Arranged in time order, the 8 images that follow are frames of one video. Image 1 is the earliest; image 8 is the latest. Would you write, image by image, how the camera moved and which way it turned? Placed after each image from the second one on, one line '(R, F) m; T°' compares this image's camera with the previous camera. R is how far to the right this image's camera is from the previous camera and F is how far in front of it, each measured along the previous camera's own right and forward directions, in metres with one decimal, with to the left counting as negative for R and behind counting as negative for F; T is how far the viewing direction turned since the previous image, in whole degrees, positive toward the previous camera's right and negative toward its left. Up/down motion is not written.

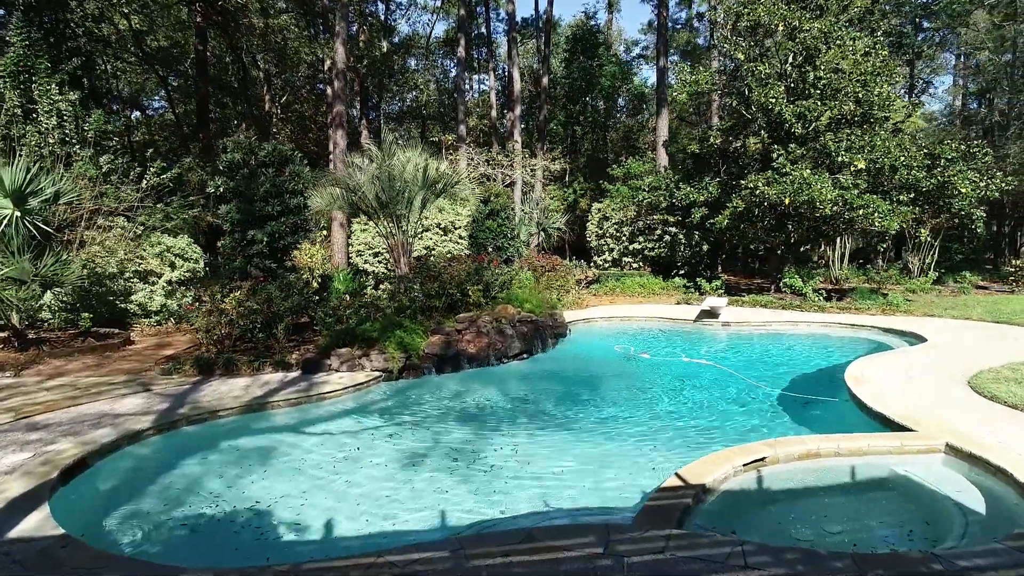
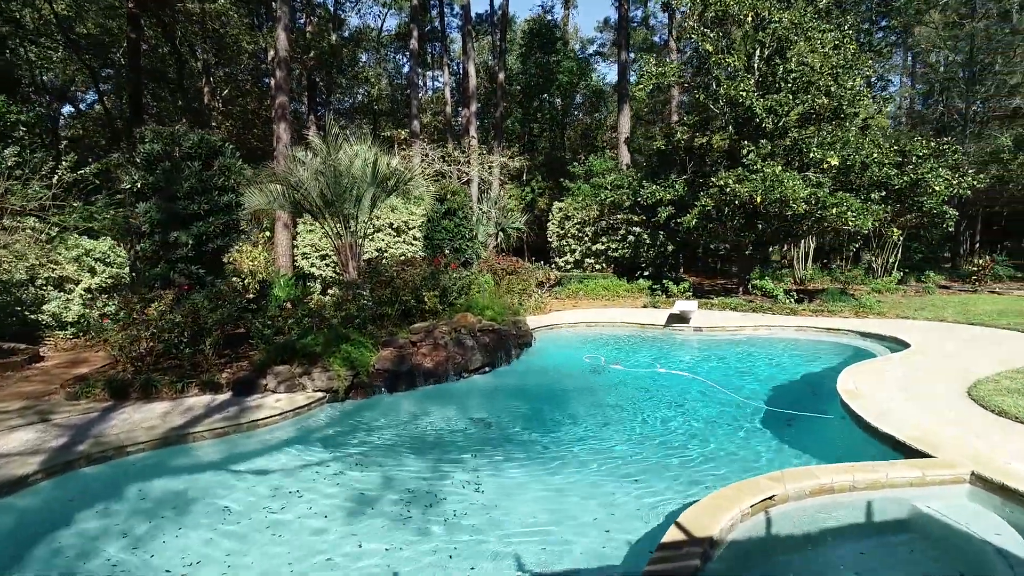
(-0.1, +0.8) m; +4°
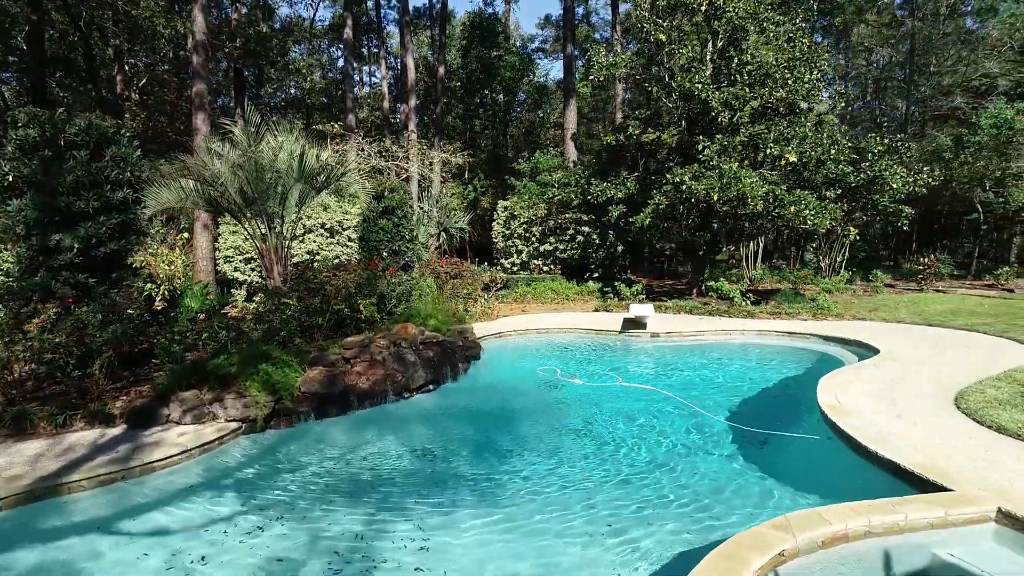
(-0.1, +0.9) m; +5°
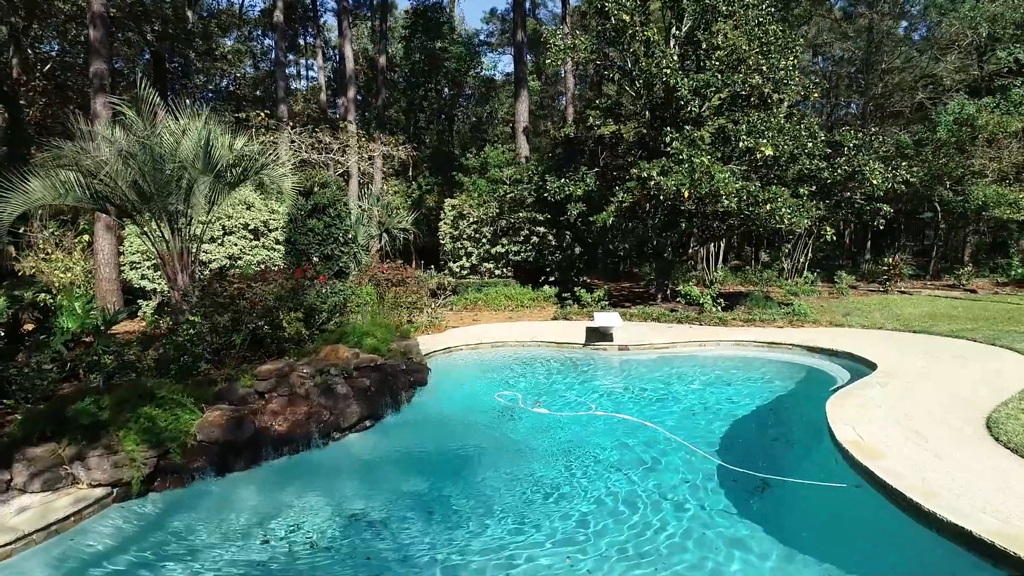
(-0.1, +1.2) m; +4°
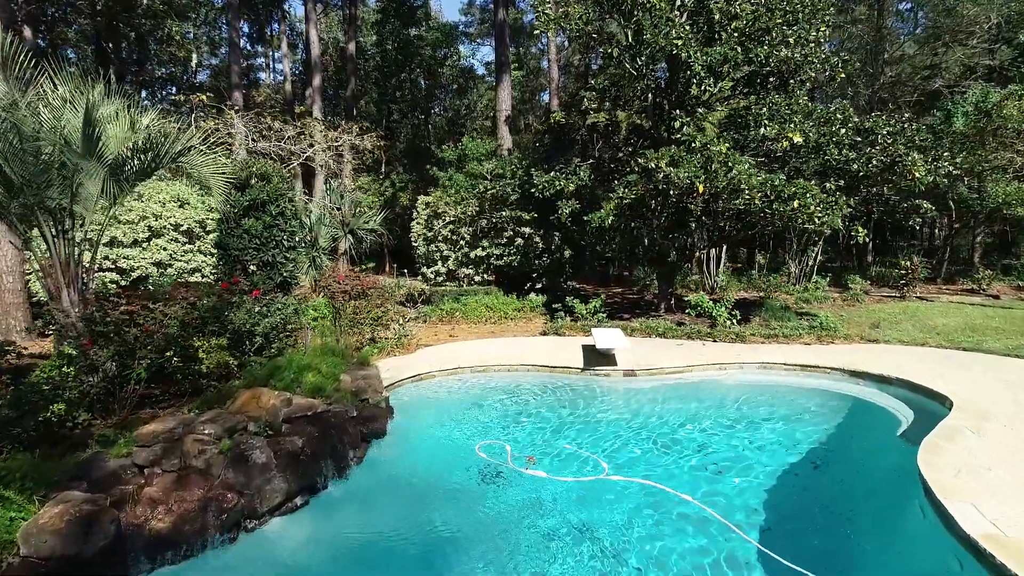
(0.0, +1.6) m; +2°
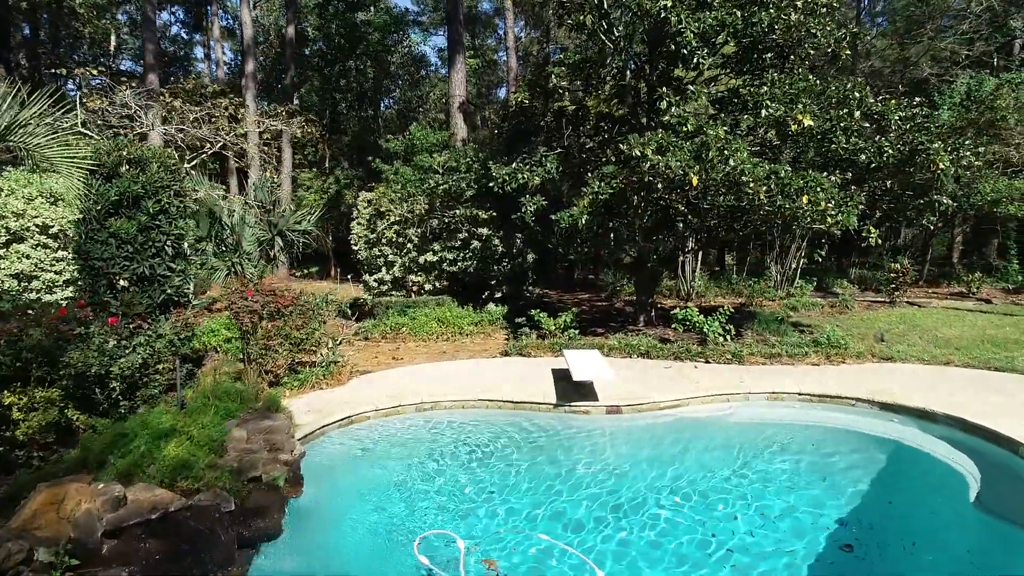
(0.0, +1.6) m; +3°
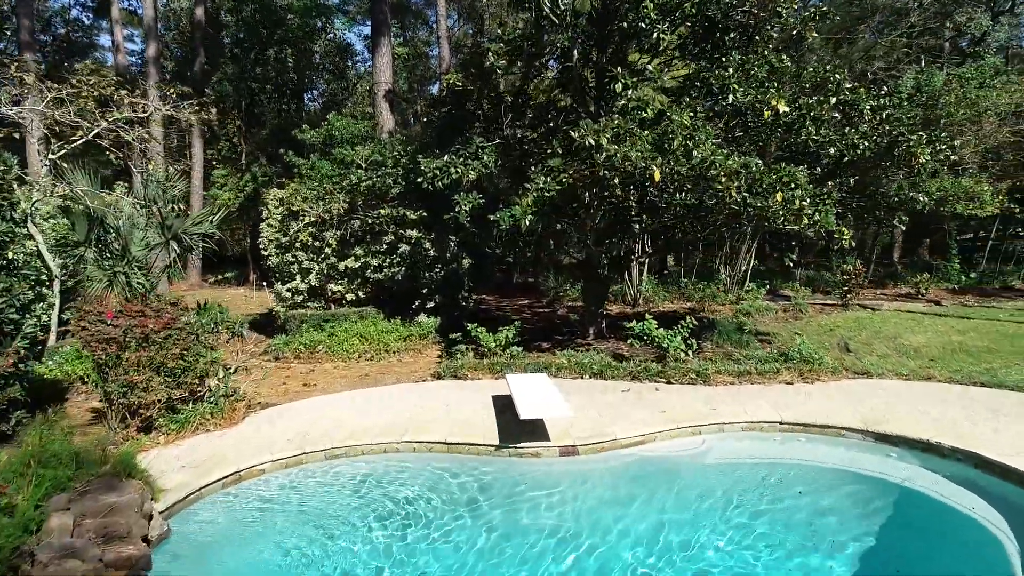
(0.0, +1.1) m; +5°
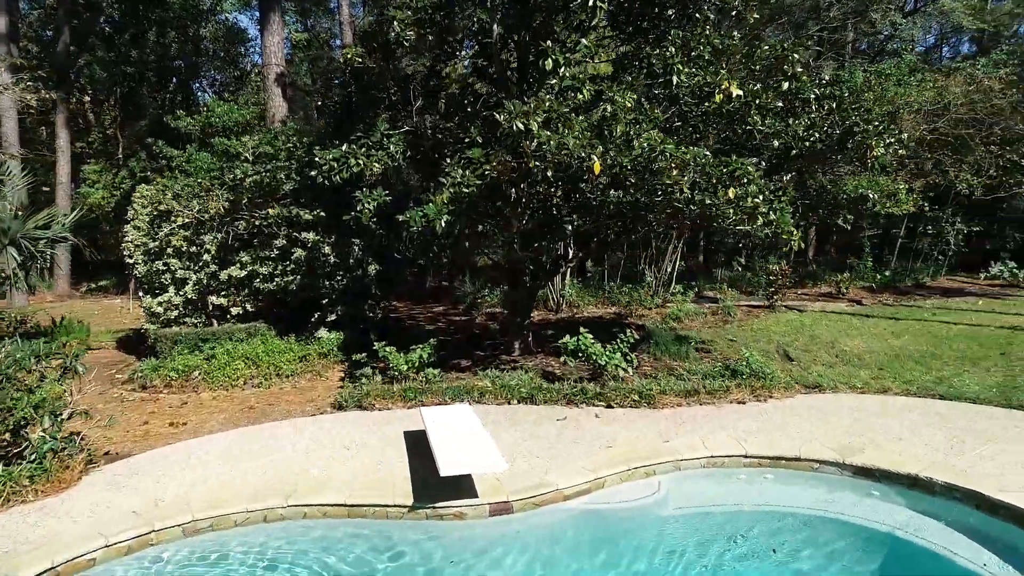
(0.0, +1.0) m; +7°
